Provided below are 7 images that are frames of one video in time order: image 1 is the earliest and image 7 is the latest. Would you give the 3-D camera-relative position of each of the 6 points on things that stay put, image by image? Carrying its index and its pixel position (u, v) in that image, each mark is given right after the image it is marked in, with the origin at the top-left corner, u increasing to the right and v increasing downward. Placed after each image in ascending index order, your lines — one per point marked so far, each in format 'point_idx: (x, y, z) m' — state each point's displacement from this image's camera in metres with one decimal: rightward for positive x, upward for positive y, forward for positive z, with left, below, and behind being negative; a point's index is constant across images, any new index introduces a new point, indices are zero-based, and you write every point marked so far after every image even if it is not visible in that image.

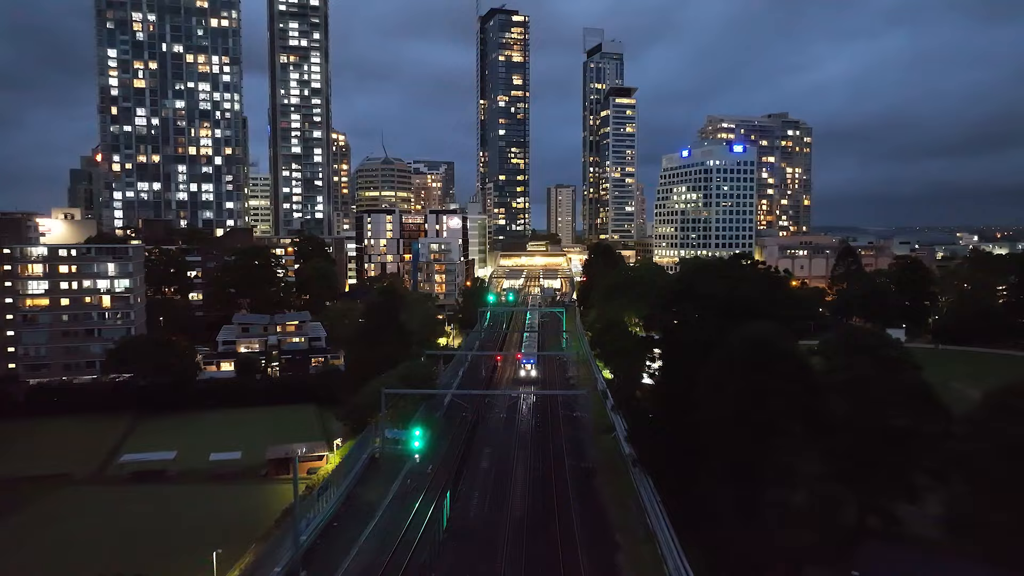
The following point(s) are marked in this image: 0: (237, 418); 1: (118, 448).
0: (-6.7, -3.2, +19.1) m
1: (-8.3, -3.4, +16.2) m
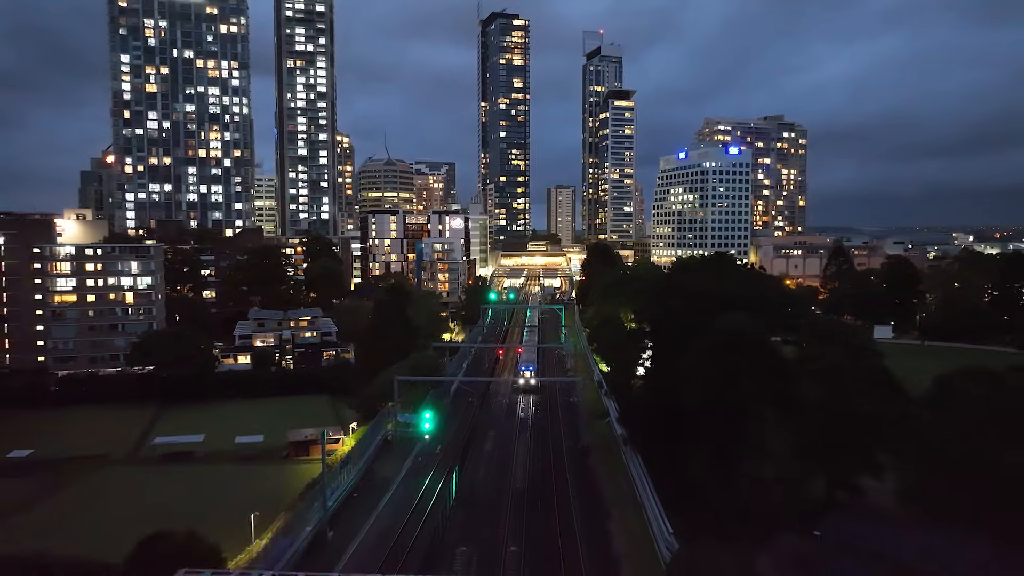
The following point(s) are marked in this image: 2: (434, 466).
0: (-6.6, -3.1, +20.3) m
1: (-8.3, -3.3, +17.4) m
2: (-1.4, -3.3, +14.3) m
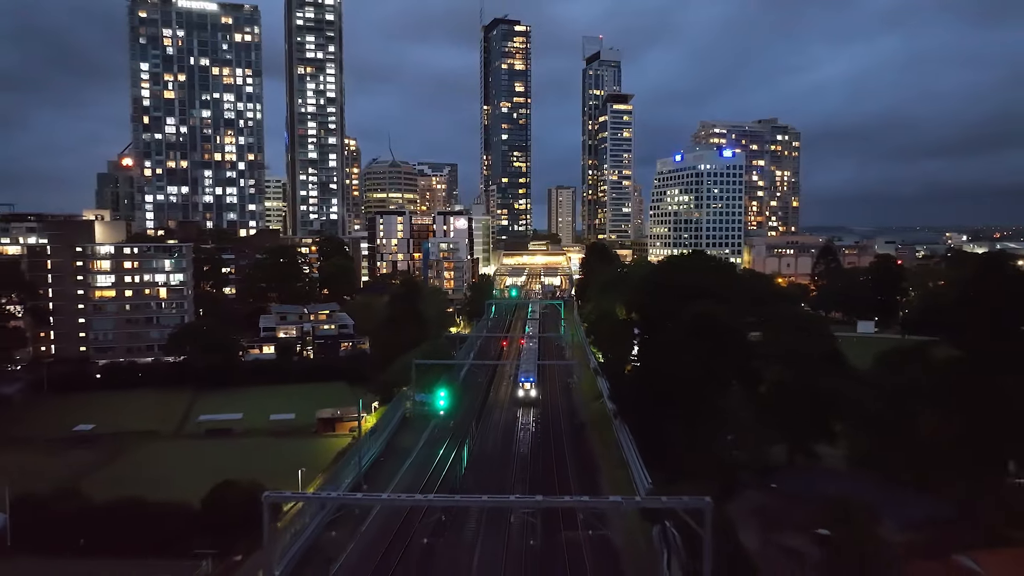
0: (-6.5, -3.0, +22.3) m
1: (-8.2, -3.2, +19.4) m
2: (-1.3, -3.1, +16.3) m
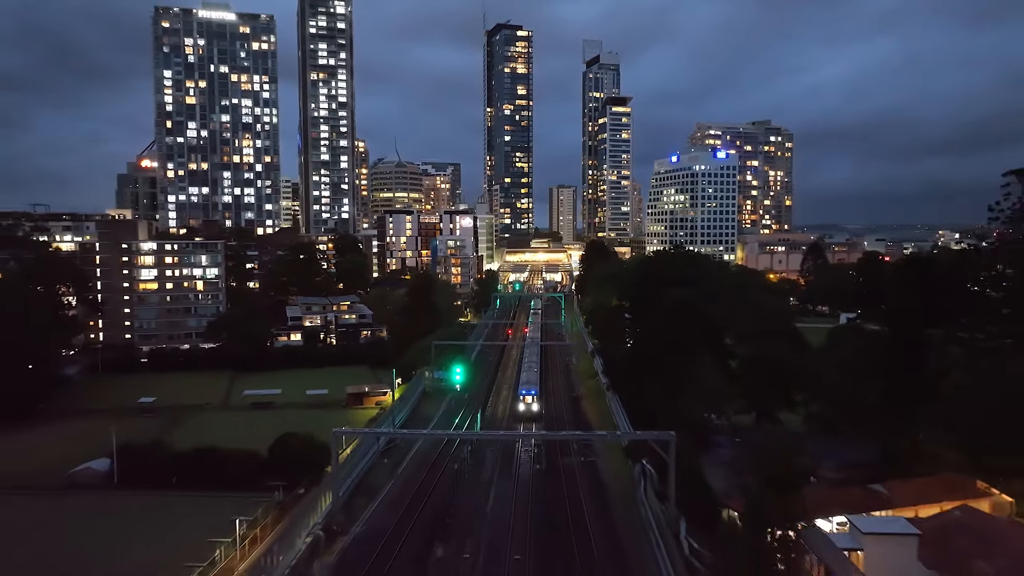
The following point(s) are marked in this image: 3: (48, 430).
0: (-6.4, -2.7, +24.8) m
1: (-8.0, -2.9, +21.9) m
2: (-1.2, -2.9, +18.8) m
3: (-10.2, -3.1, +16.8) m
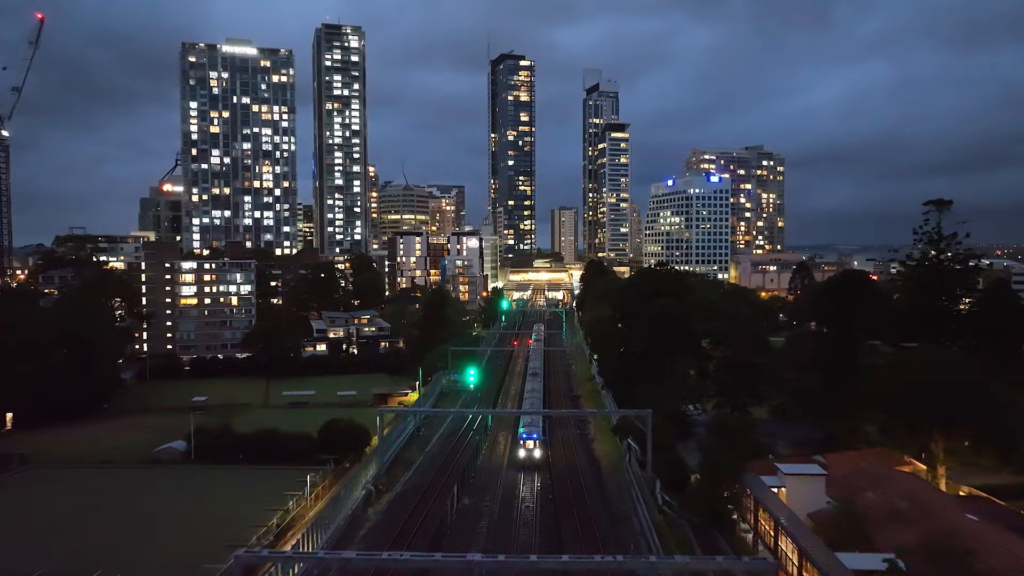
0: (-6.1, -3.2, +27.5) m
1: (-7.8, -3.4, +24.6) m
2: (-1.0, -3.3, +21.5) m
3: (-10.0, -3.4, +19.6) m
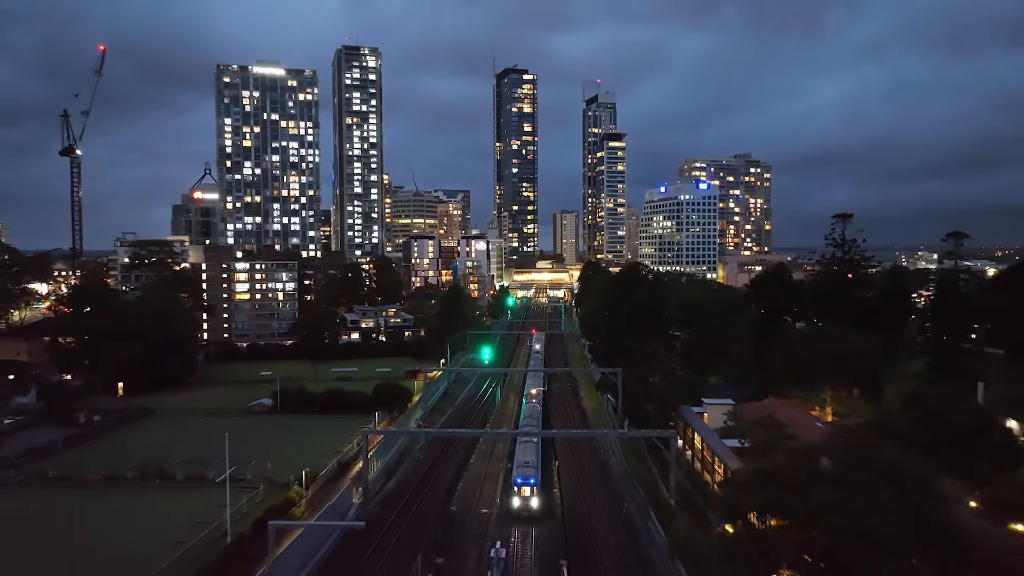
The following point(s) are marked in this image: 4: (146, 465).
0: (-5.9, -3.1, +32.6) m
1: (-7.6, -3.2, +29.7) m
2: (-0.7, -3.1, +26.6) m
3: (-9.8, -3.3, +24.7) m
4: (-7.0, -3.4, +14.7) m
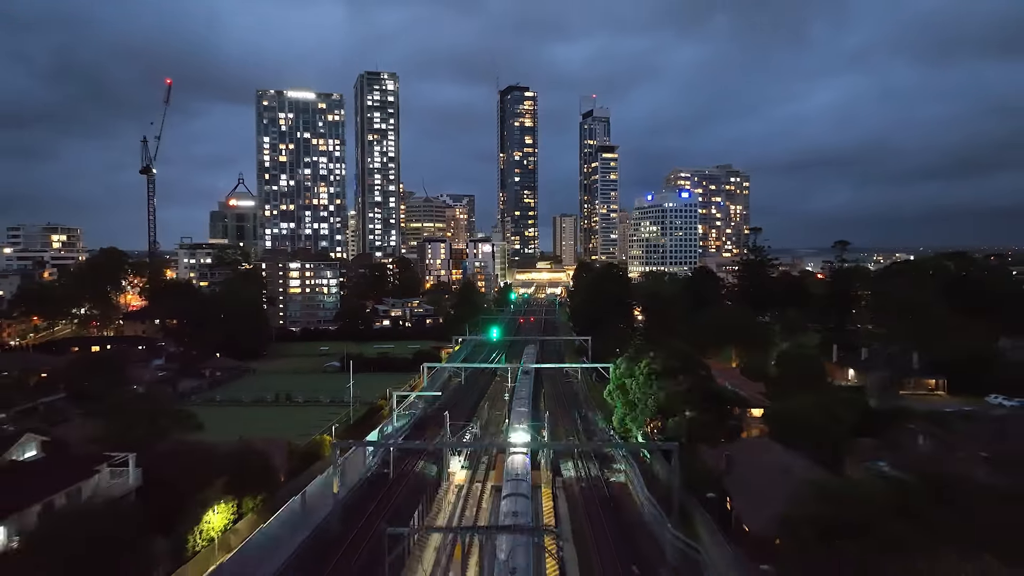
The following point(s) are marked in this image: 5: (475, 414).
0: (-5.8, -2.8, +40.5) m
1: (-7.5, -3.0, +37.6) m
2: (-0.6, -2.8, +34.4) m
3: (-9.7, -3.0, +32.6) m
4: (-7.0, -3.1, +22.6) m
5: (-1.0, -3.3, +19.6) m
